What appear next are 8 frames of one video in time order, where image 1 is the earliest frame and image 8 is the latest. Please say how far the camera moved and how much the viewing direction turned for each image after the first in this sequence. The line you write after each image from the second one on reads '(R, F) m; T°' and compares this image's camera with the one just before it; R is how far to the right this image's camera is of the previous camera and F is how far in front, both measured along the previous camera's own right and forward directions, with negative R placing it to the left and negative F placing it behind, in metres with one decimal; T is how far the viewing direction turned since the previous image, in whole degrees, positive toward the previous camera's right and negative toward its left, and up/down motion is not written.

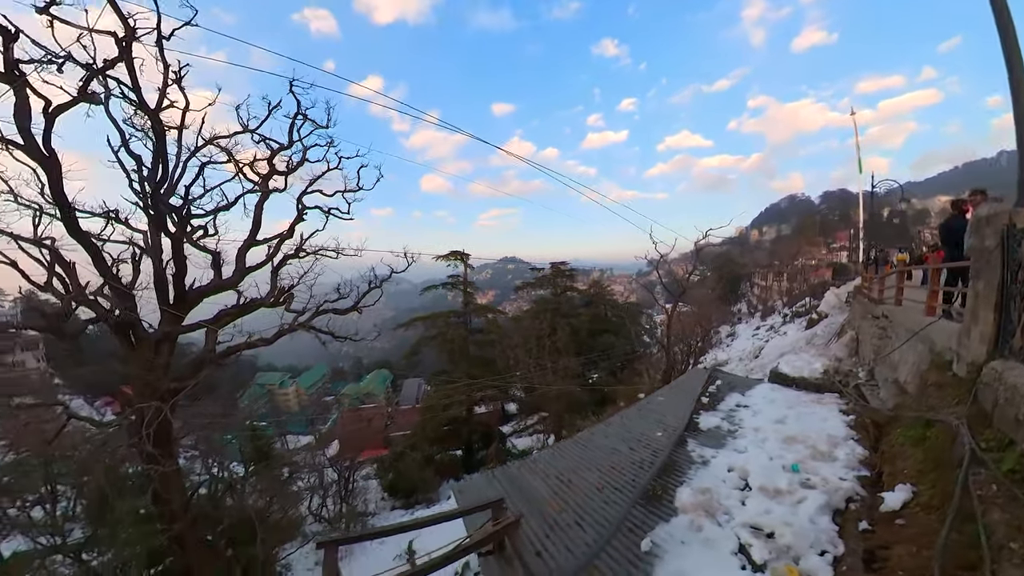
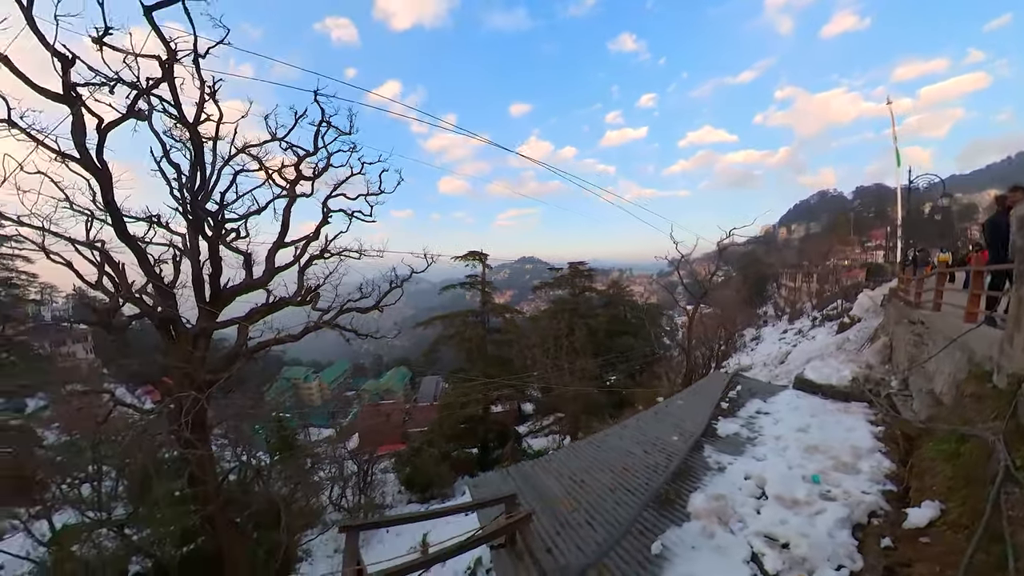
(+0.1, -0.2) m; -2°
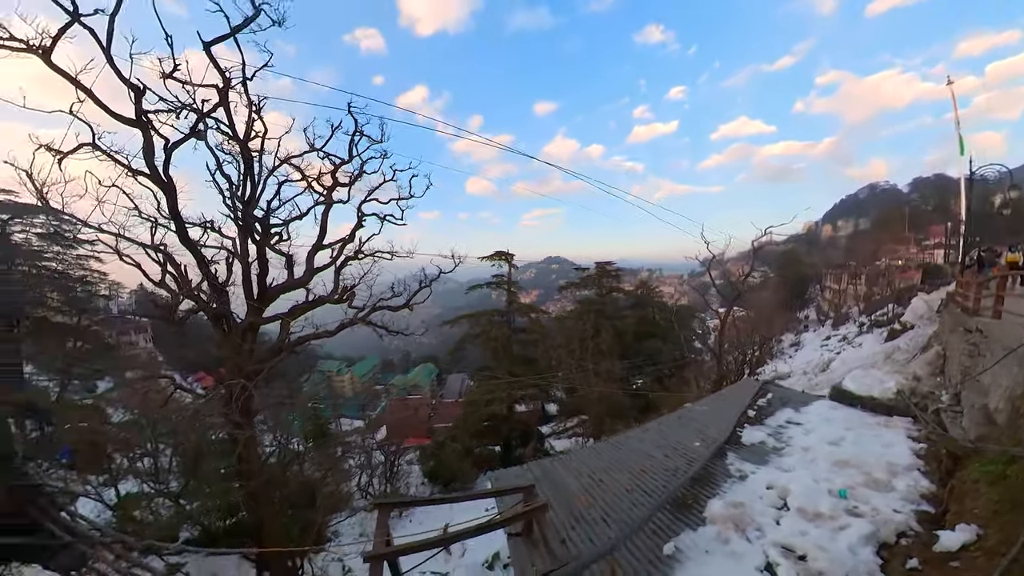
(+0.1, -0.2) m; -3°
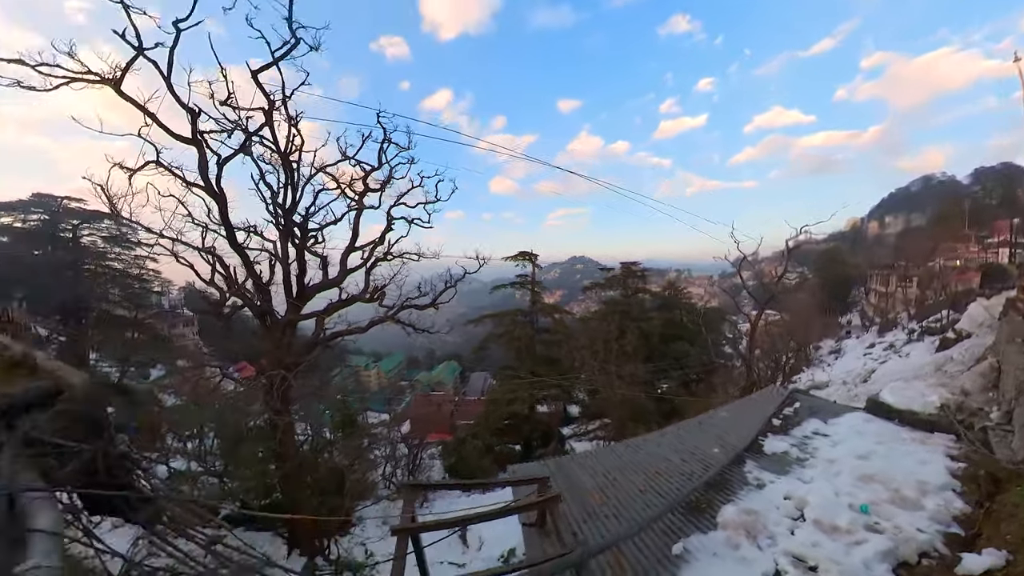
(+0.1, -0.2) m; -3°
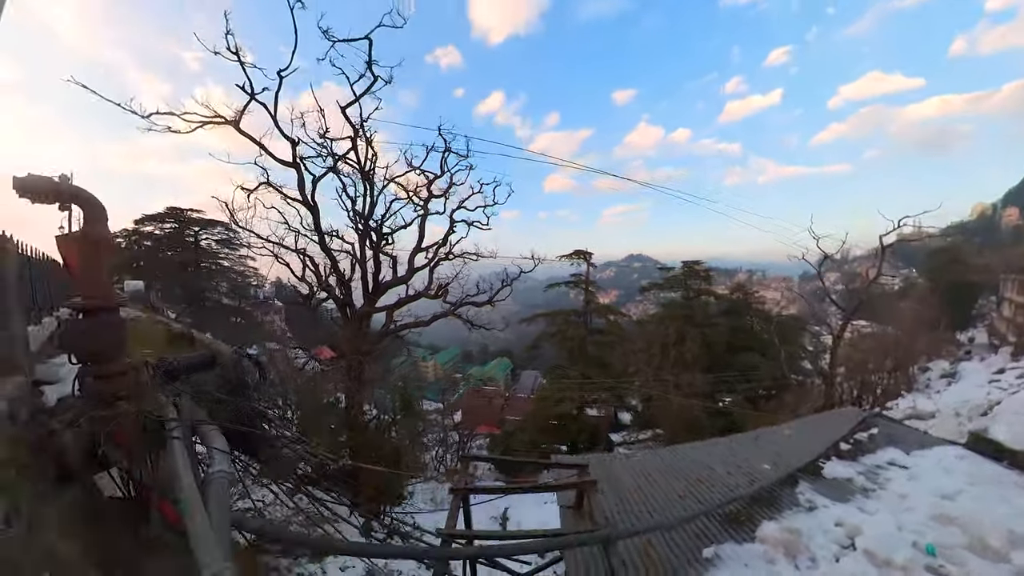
(+0.1, -0.3) m; -7°
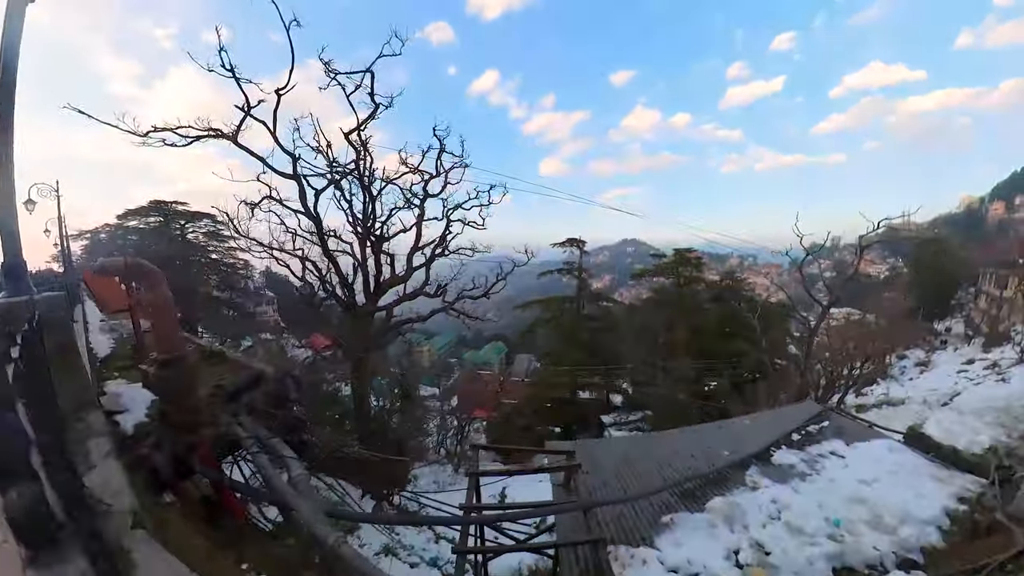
(-0.1, -0.3) m; +1°
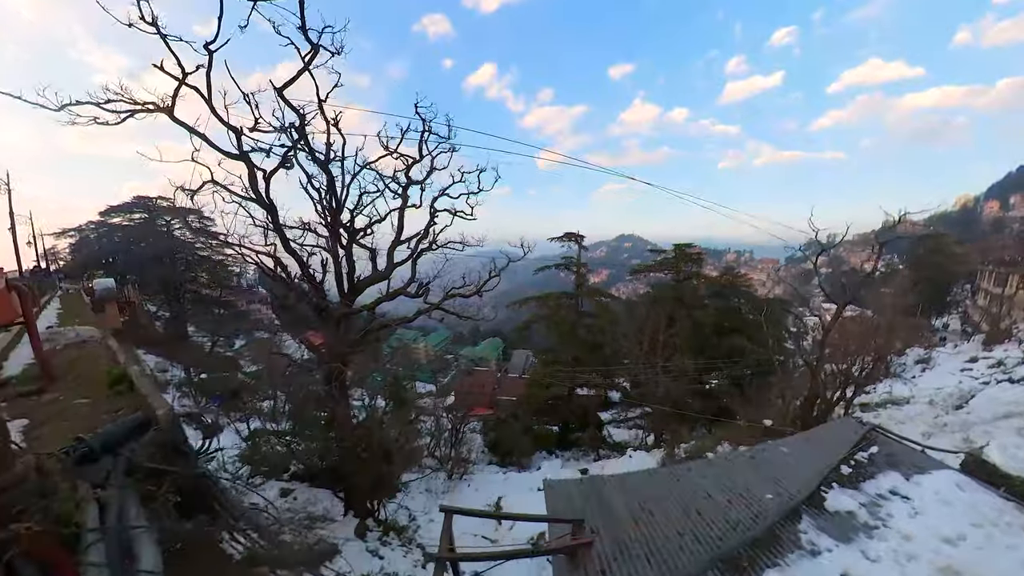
(0.0, +0.3) m; 0°
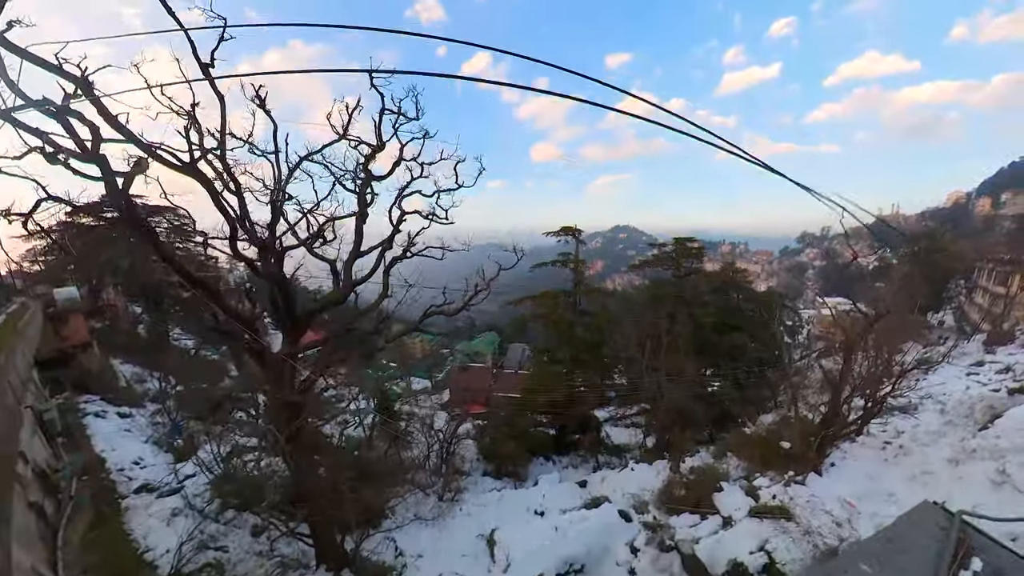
(0.0, +0.5) m; 0°
